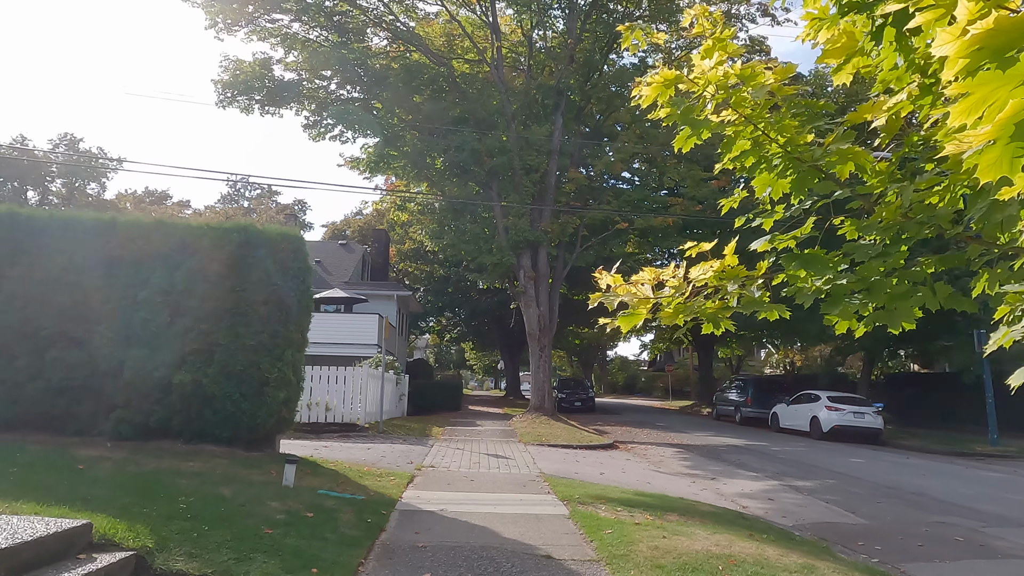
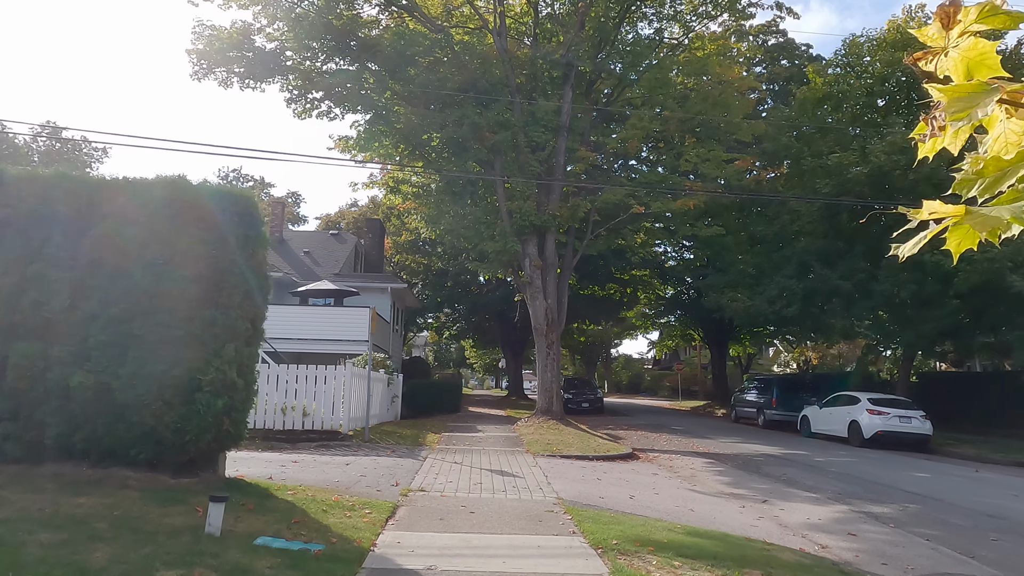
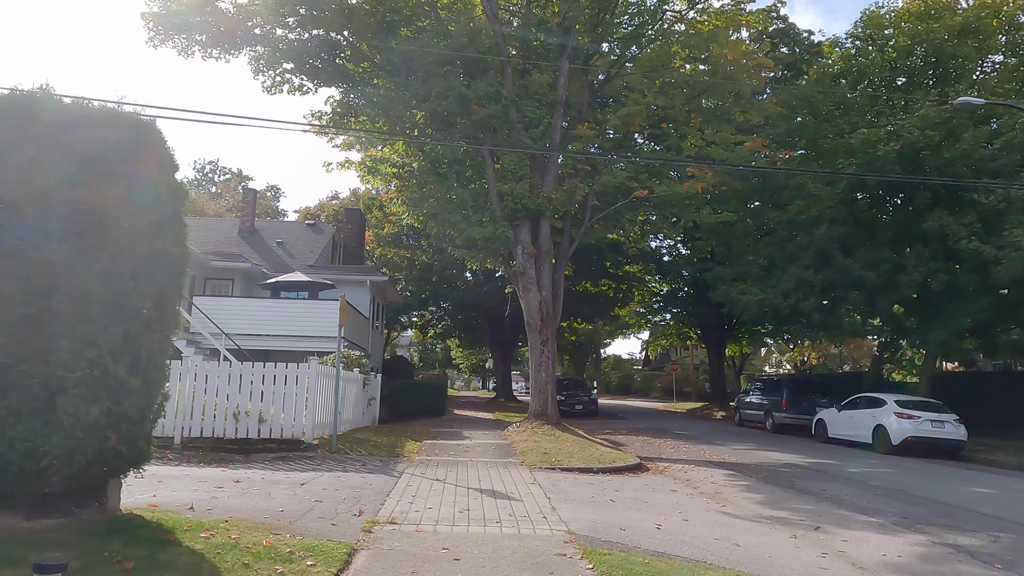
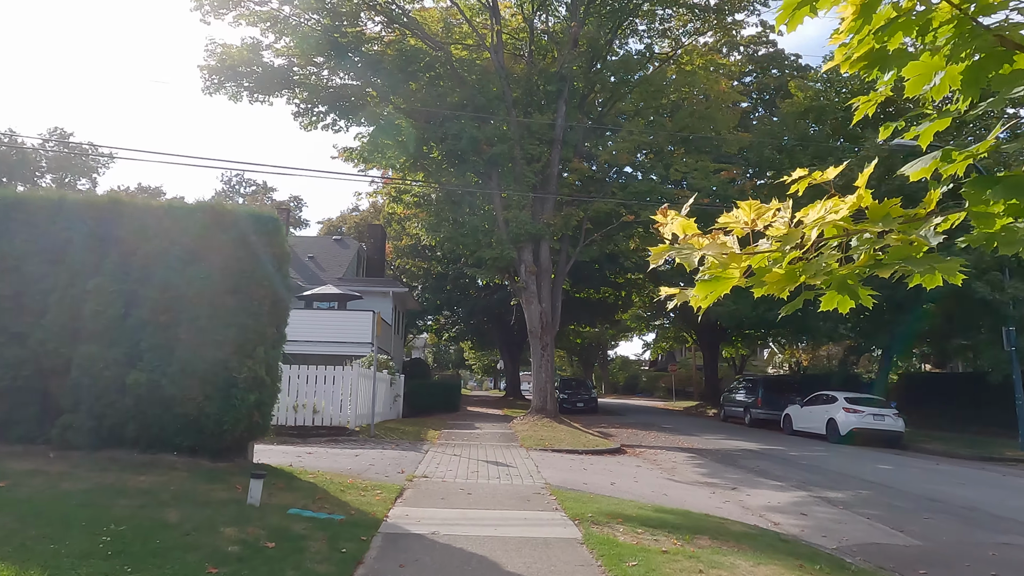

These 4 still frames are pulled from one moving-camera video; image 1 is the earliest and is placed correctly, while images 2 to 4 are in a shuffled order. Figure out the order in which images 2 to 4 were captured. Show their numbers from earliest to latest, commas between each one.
4, 2, 3
